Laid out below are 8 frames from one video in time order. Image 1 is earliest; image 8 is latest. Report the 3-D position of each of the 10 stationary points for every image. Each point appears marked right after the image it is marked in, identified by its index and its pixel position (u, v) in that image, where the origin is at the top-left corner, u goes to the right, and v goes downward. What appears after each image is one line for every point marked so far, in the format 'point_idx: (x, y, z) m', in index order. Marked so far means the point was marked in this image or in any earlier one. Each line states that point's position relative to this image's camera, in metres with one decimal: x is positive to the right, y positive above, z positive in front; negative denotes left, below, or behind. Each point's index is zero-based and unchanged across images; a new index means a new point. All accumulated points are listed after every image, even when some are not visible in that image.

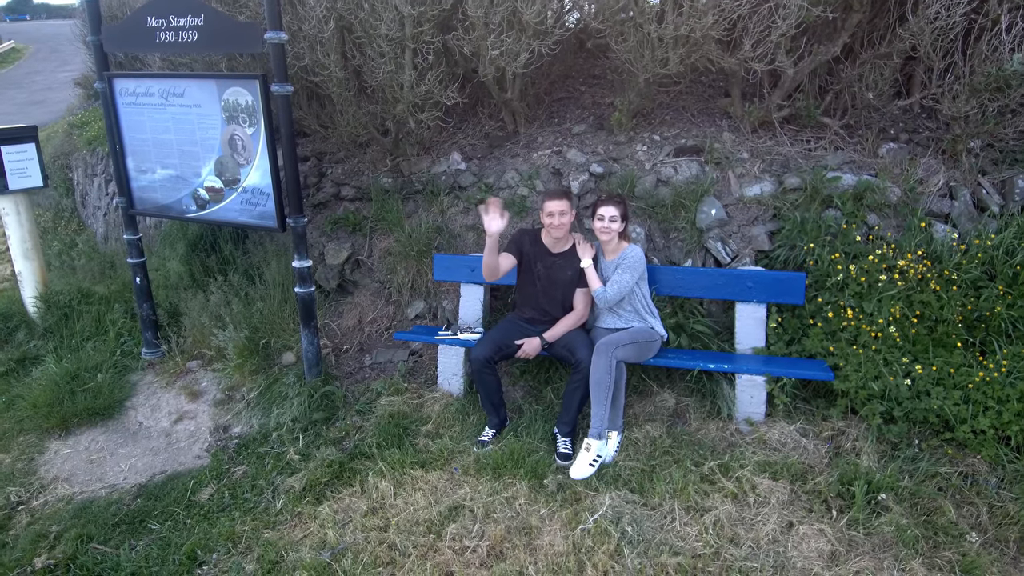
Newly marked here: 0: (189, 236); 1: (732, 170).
0: (-1.5, +0.3, +4.9) m
1: (+0.9, +0.5, +4.0) m
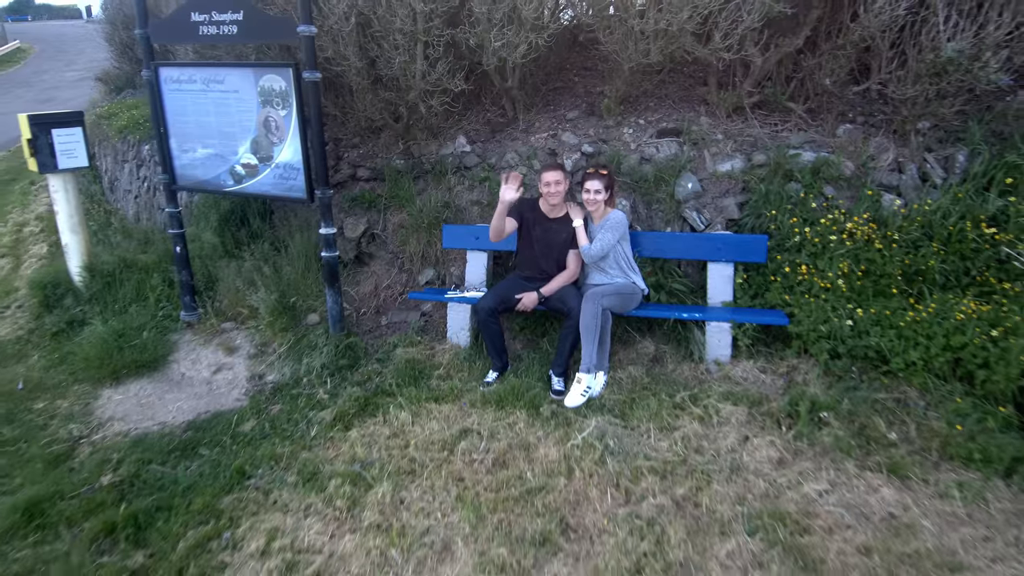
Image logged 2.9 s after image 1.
0: (-1.5, +0.4, +5.4) m
1: (+0.9, +0.6, +4.5) m
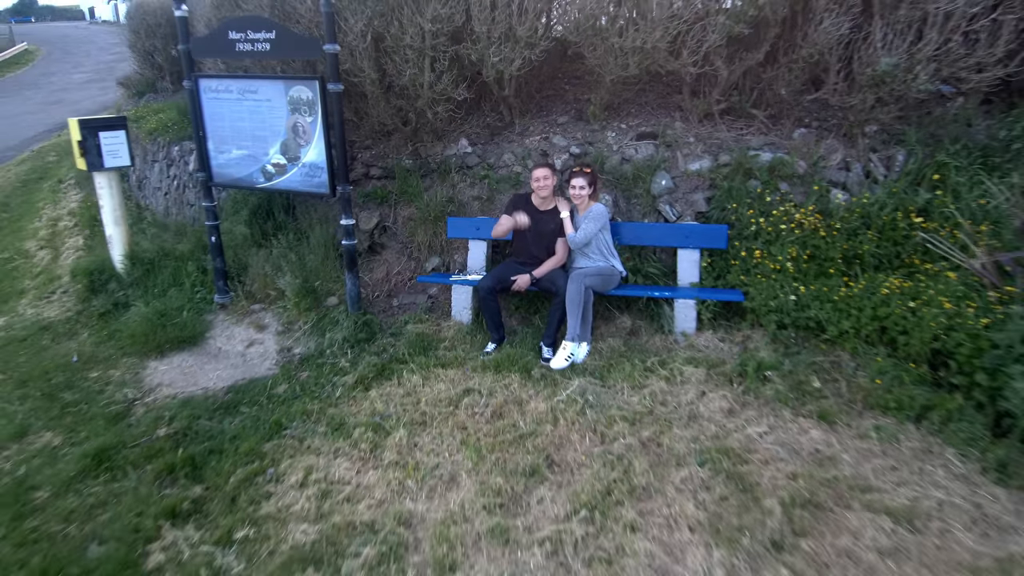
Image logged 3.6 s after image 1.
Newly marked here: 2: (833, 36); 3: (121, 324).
0: (-1.5, +0.5, +6.0) m
1: (+0.8, +0.7, +5.1) m
2: (+1.5, +1.2, +4.7) m
3: (-2.1, -0.2, +5.4) m
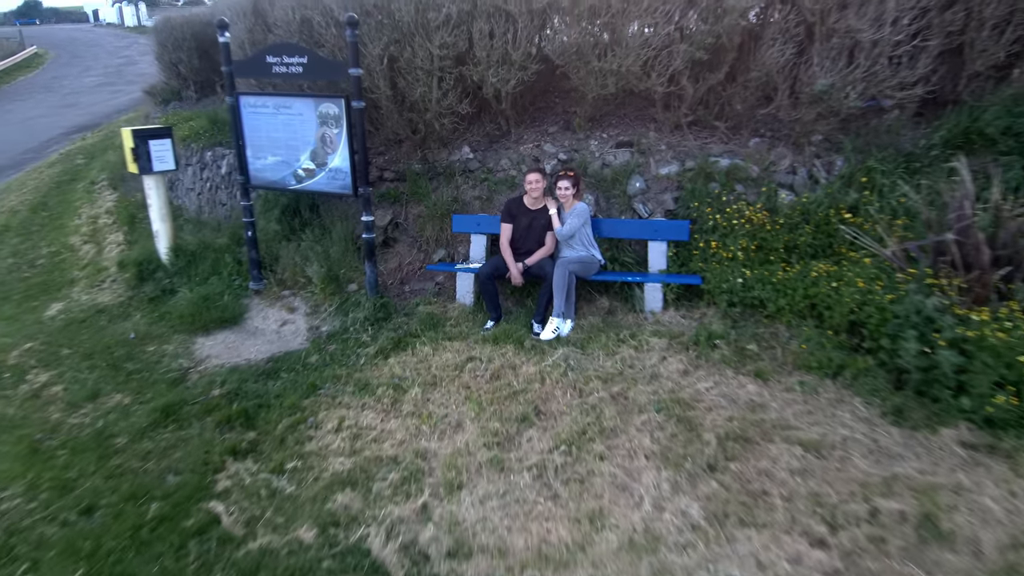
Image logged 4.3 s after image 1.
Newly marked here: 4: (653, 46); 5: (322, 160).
0: (-1.5, +0.6, +6.9) m
1: (+0.8, +0.8, +5.9) m
2: (+1.4, +1.2, +5.5) m
3: (-2.1, -0.1, +6.3) m
4: (+0.8, +1.3, +5.7) m
5: (-1.1, +0.7, +5.8) m
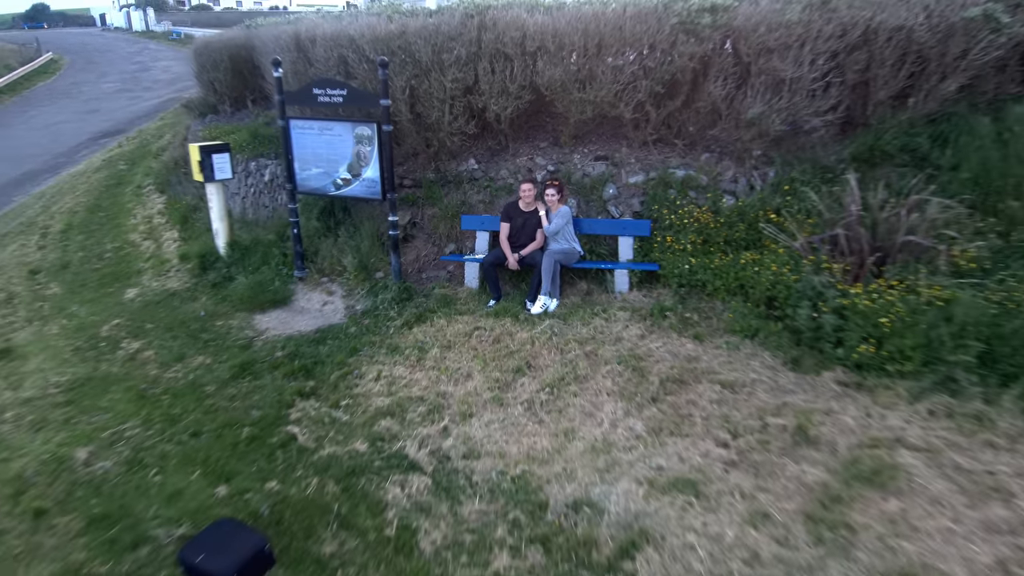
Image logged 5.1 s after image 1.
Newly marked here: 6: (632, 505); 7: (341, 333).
0: (-1.6, +0.7, +8.2) m
1: (+0.8, +0.9, +7.3) m
2: (+1.4, +1.3, +6.9) m
3: (-2.1, 0.0, +7.6) m
4: (+0.7, +1.4, +7.1) m
5: (-1.1, +0.8, +7.2) m
6: (+0.5, -0.9, +4.2) m
7: (-1.1, -0.3, +6.6) m
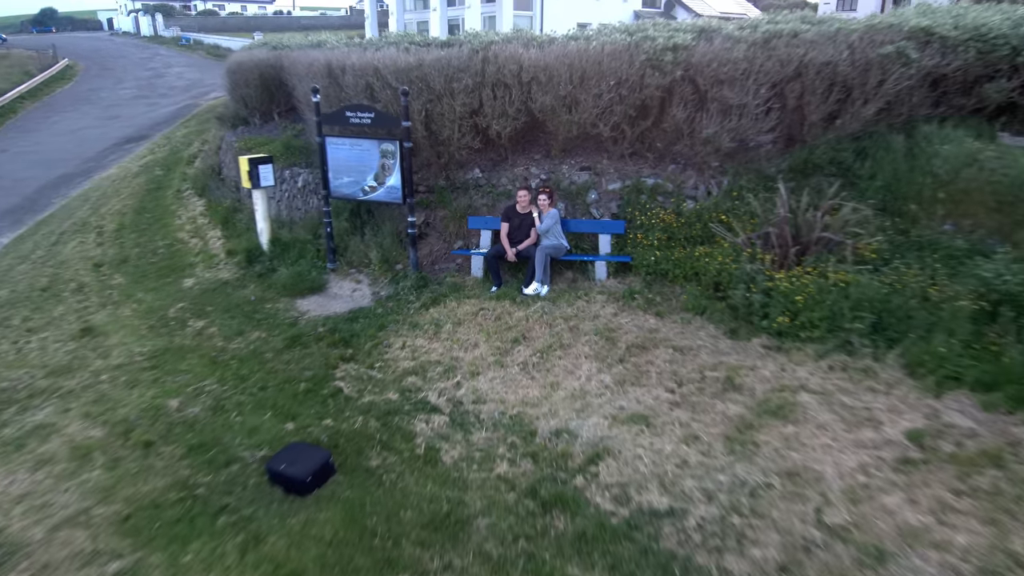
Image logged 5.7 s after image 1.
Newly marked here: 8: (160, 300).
0: (-1.6, +0.7, +9.7) m
1: (+0.8, +1.0, +8.8) m
2: (+1.4, +1.4, +8.4) m
3: (-2.1, +0.1, +9.1) m
4: (+0.7, +1.5, +8.6) m
5: (-1.1, +0.9, +8.6) m
6: (+0.5, -0.8, +5.7) m
7: (-1.1, -0.2, +8.1) m
8: (-3.2, -0.1, +9.2) m
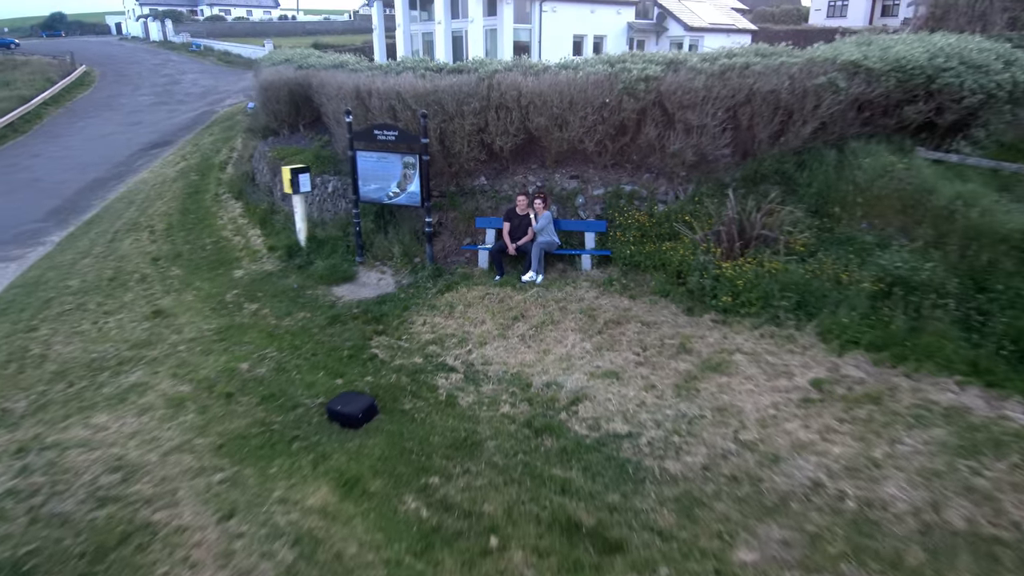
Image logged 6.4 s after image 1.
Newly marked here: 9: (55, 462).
0: (-1.6, +0.9, +11.4) m
1: (+0.8, +1.1, +10.5) m
2: (+1.4, +1.5, +10.1) m
3: (-2.1, +0.2, +10.8) m
4: (+0.7, +1.6, +10.3) m
5: (-1.1, +1.0, +10.3) m
6: (+0.5, -0.7, +7.4) m
7: (-1.1, -0.1, +9.8) m
8: (-3.2, 0.0, +10.9) m
9: (-3.3, -1.2, +7.3) m
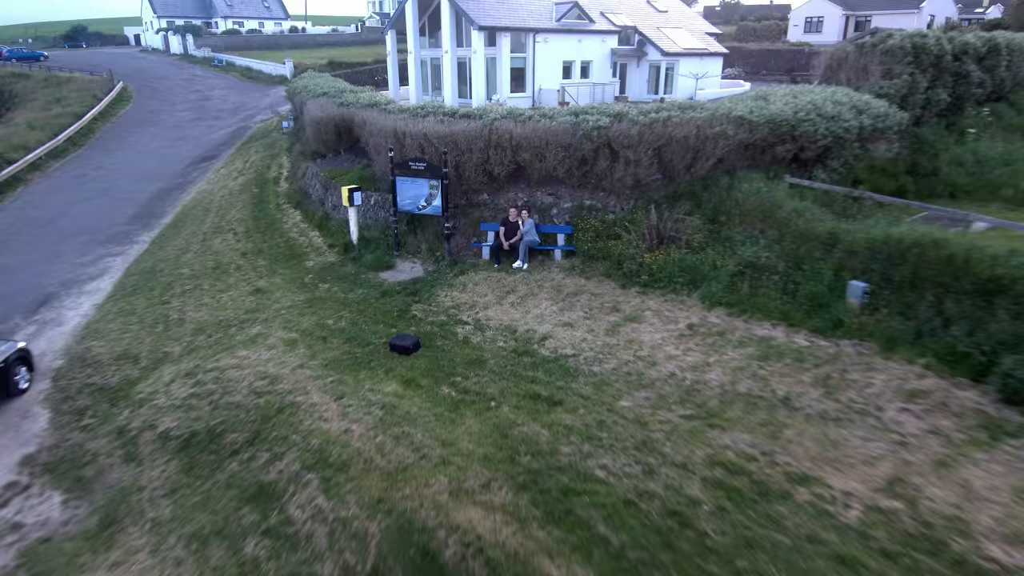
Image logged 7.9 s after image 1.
0: (-1.7, +1.1, +15.8) m
1: (+0.7, +1.3, +14.9) m
2: (+1.3, +1.8, +14.5) m
3: (-2.2, +0.4, +15.2) m
4: (+0.7, +1.9, +14.7) m
5: (-1.2, +1.2, +14.8) m
6: (+0.4, -0.5, +11.8) m
7: (-1.2, +0.1, +14.2) m
8: (-3.3, +0.2, +15.4) m
9: (-3.4, -1.0, +11.8) m
